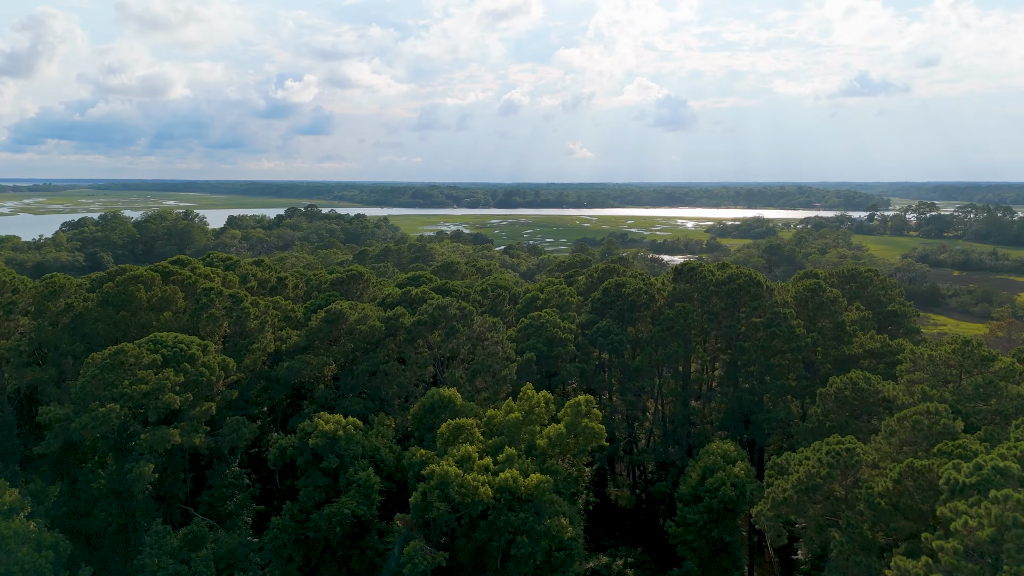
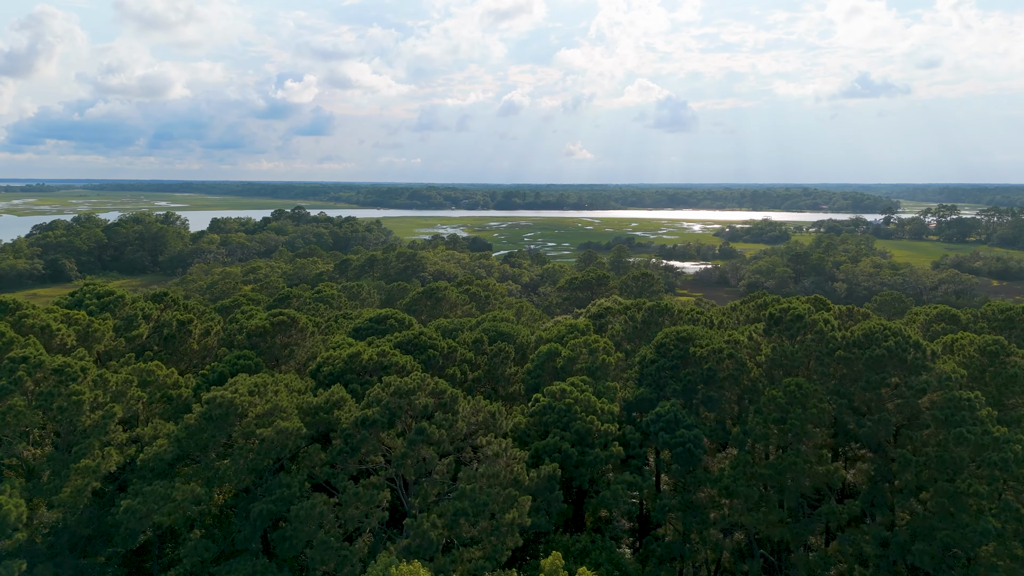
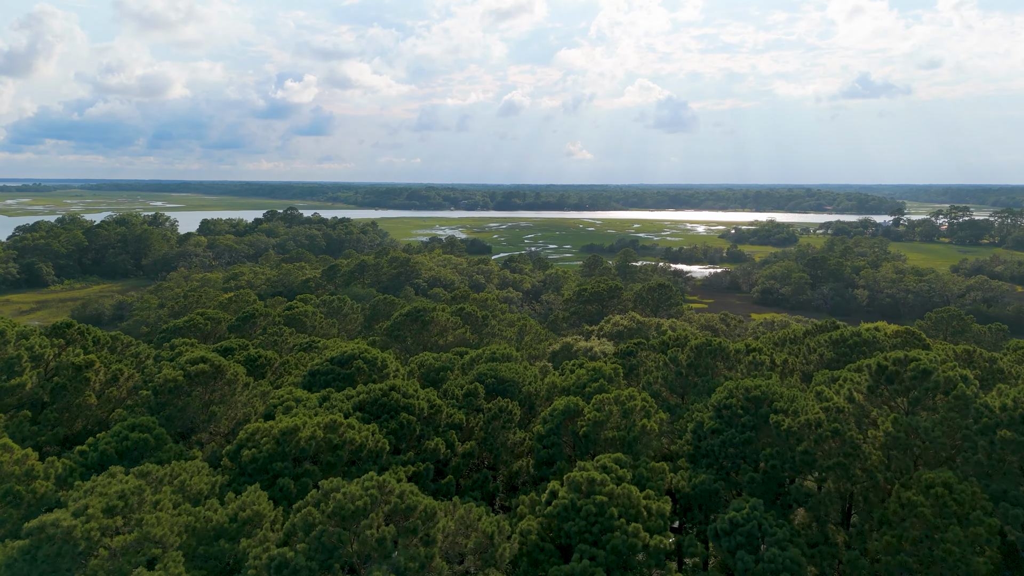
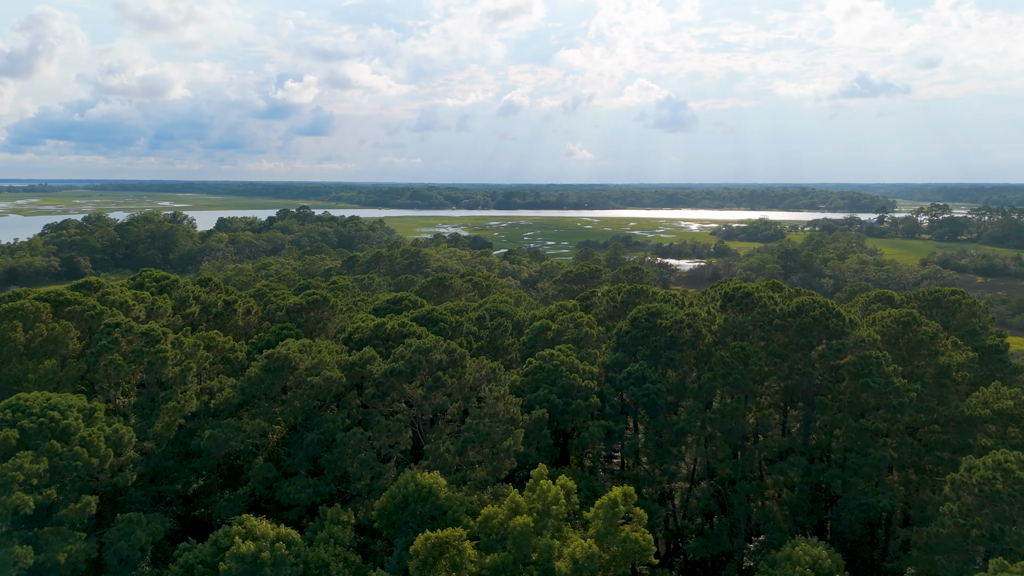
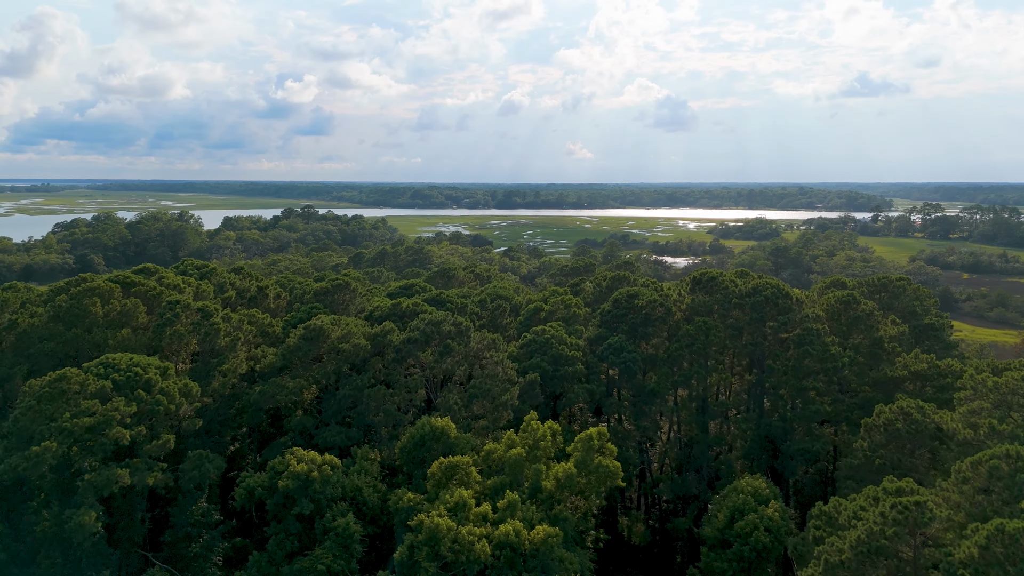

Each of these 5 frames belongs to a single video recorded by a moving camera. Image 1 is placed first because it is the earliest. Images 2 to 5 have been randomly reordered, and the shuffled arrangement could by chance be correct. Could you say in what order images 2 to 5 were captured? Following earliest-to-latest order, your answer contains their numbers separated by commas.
5, 4, 2, 3
